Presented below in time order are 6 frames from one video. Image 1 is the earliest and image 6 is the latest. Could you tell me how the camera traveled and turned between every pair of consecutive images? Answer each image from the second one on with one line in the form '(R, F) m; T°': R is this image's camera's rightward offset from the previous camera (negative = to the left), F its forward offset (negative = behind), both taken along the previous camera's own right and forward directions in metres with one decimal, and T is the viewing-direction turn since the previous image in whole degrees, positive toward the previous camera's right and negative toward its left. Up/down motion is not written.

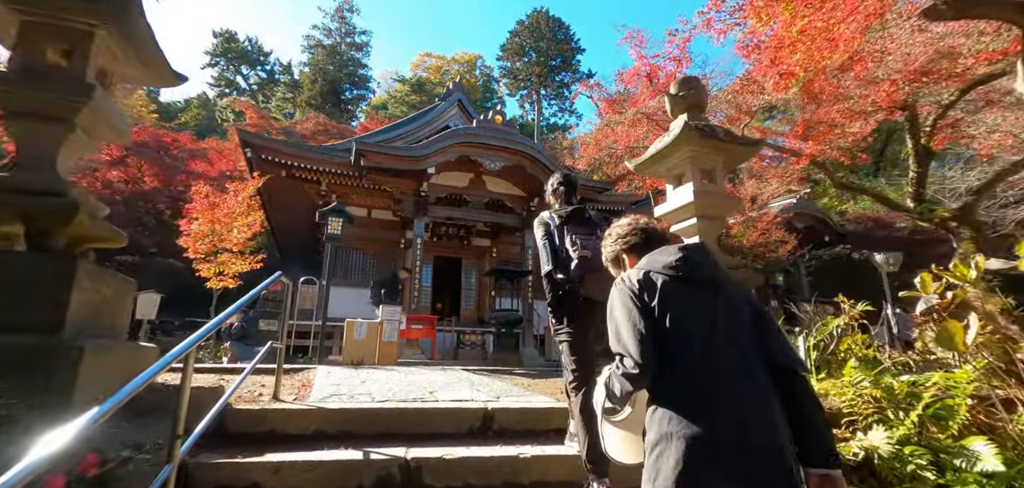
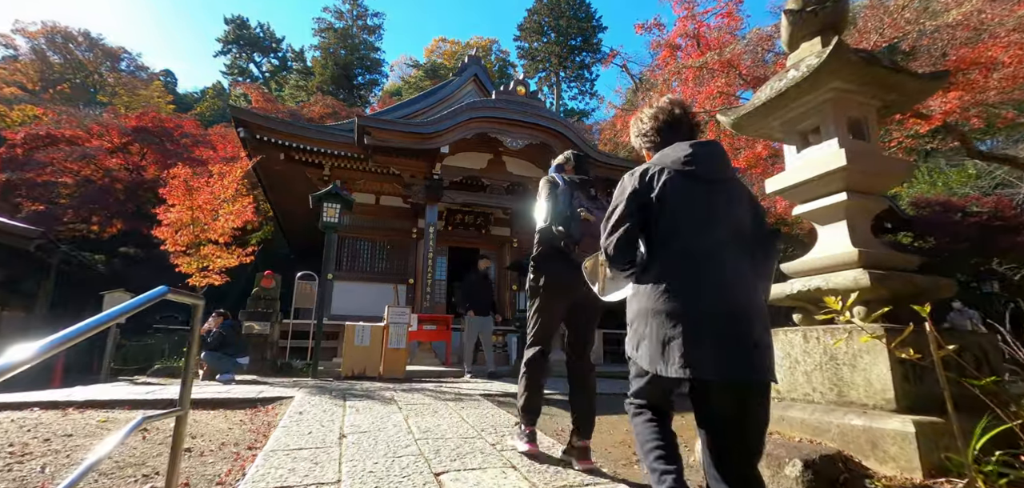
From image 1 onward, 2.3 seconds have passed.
(-0.2, +1.2) m; -2°
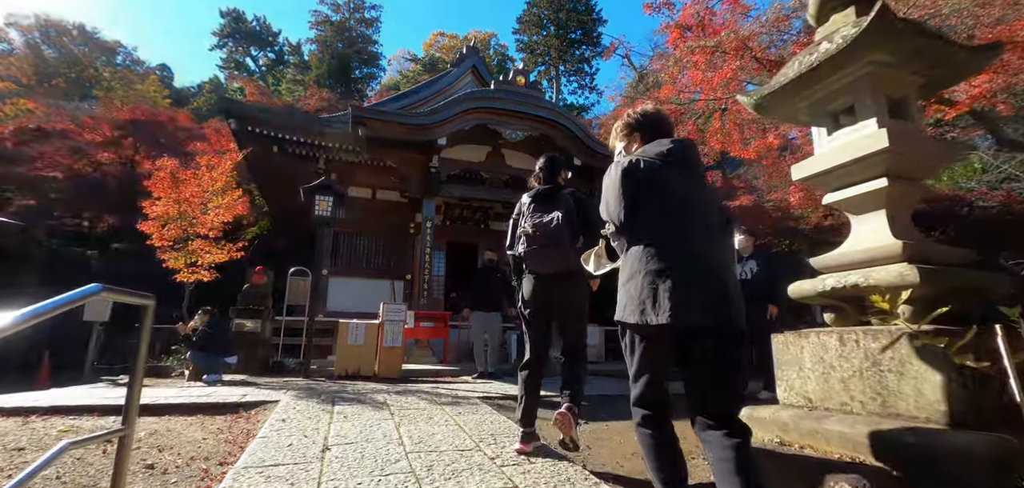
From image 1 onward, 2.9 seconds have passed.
(0.0, +0.2) m; 0°
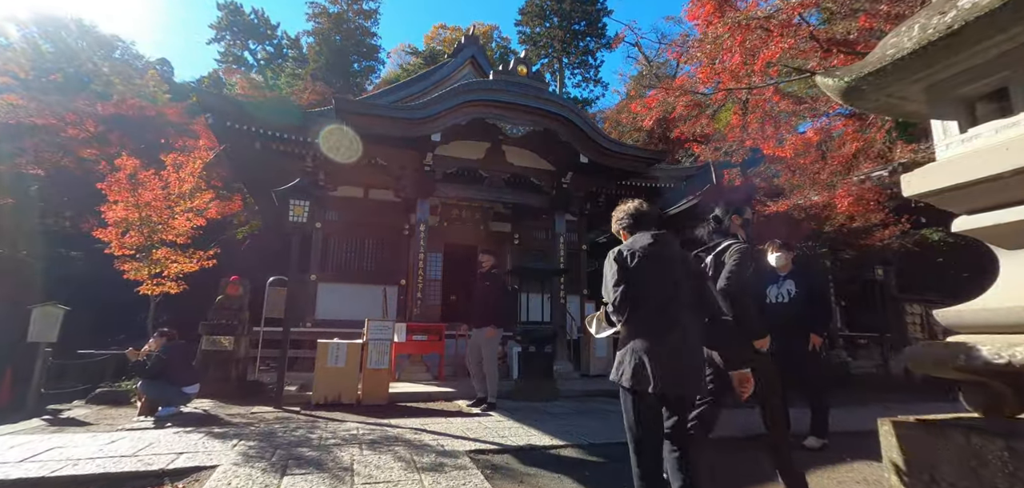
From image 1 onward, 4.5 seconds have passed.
(0.0, +0.7) m; 0°
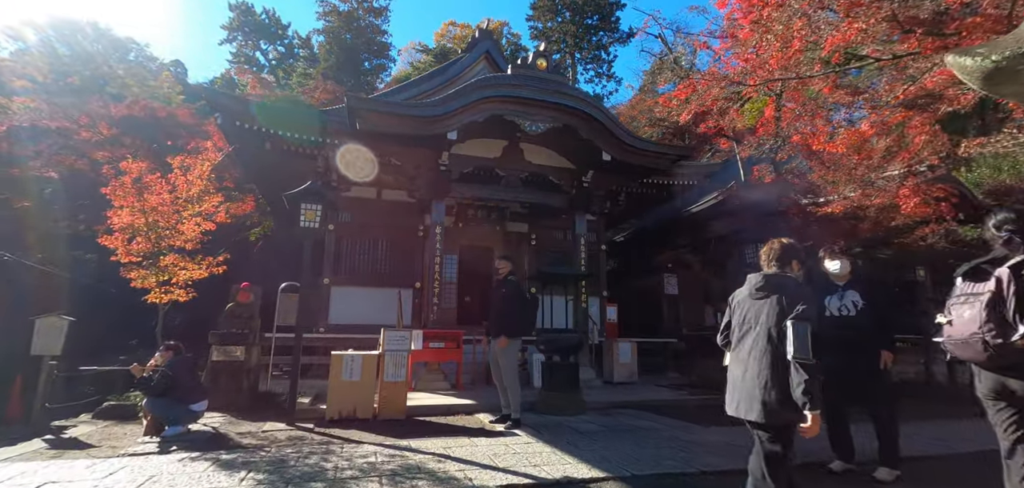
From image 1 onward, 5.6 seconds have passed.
(-0.2, +0.3) m; -1°
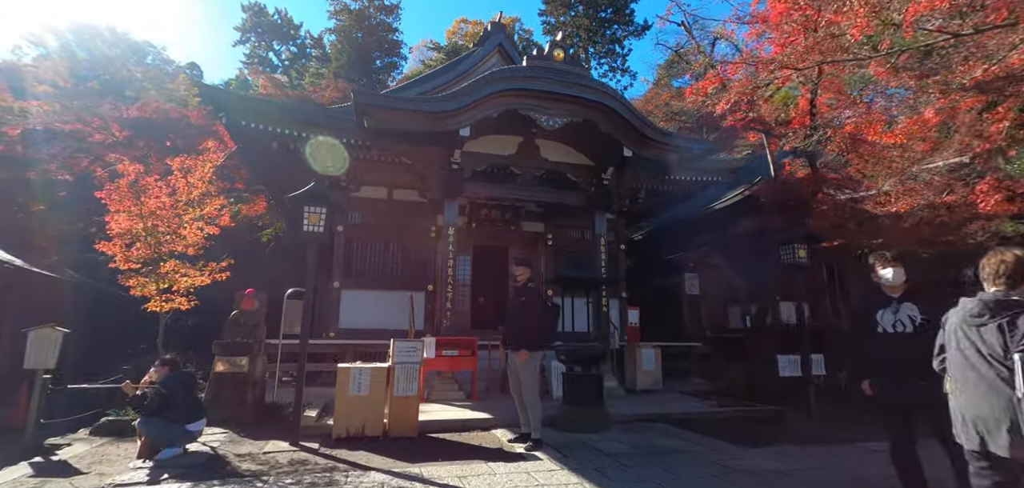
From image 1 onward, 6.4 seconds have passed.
(-0.1, +0.4) m; -2°
